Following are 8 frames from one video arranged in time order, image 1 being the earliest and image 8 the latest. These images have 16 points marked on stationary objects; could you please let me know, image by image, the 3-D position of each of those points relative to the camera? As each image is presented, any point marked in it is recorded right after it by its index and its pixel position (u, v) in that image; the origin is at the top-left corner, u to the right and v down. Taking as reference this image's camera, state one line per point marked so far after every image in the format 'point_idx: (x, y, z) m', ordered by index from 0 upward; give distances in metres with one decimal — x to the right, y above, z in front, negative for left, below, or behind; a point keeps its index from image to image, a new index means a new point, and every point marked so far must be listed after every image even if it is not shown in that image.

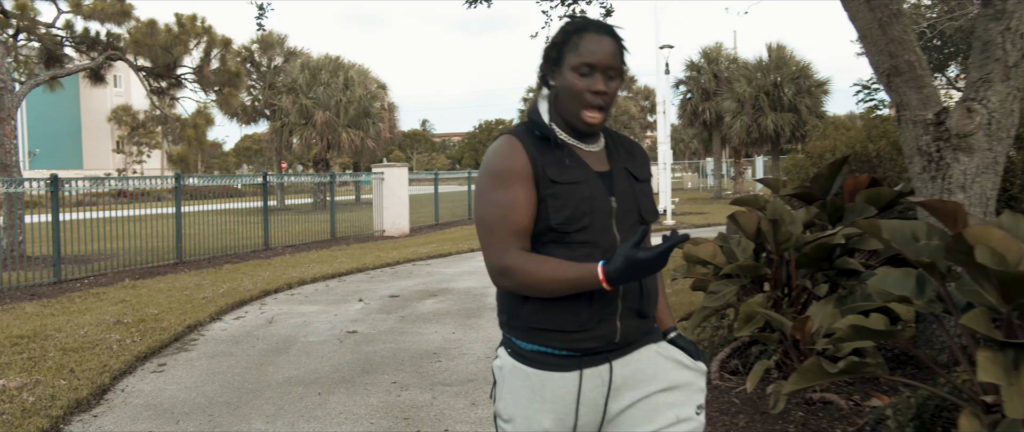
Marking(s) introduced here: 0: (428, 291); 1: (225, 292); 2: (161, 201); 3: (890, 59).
0: (-0.9, -0.8, +9.5) m
1: (-3.0, -0.8, +9.4) m
2: (-4.5, +0.2, +11.2) m
3: (+1.7, +0.7, +4.0) m
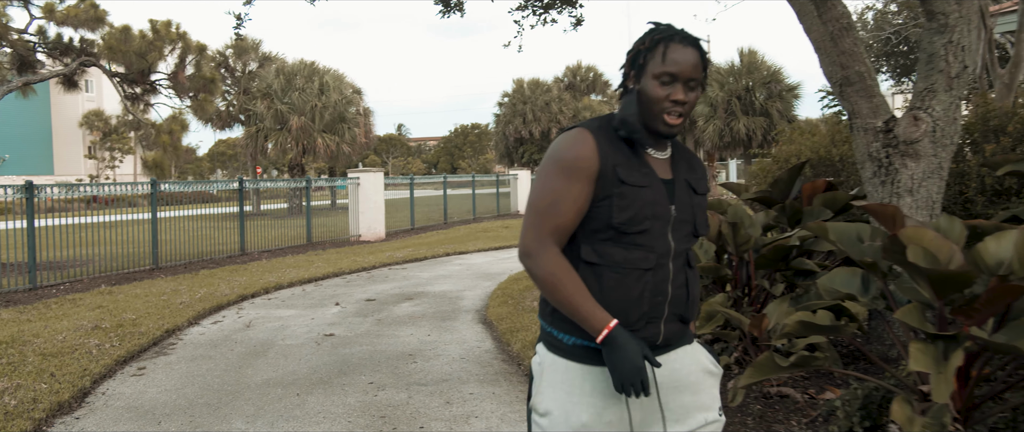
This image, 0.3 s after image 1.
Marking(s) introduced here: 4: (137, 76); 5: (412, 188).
0: (-1.2, -0.8, +9.6) m
1: (-3.3, -0.9, +9.4) m
2: (-4.9, +0.1, +11.3) m
3: (+1.6, +0.7, +4.2) m
4: (-6.3, +2.4, +14.9) m
5: (-2.2, +0.6, +19.7) m
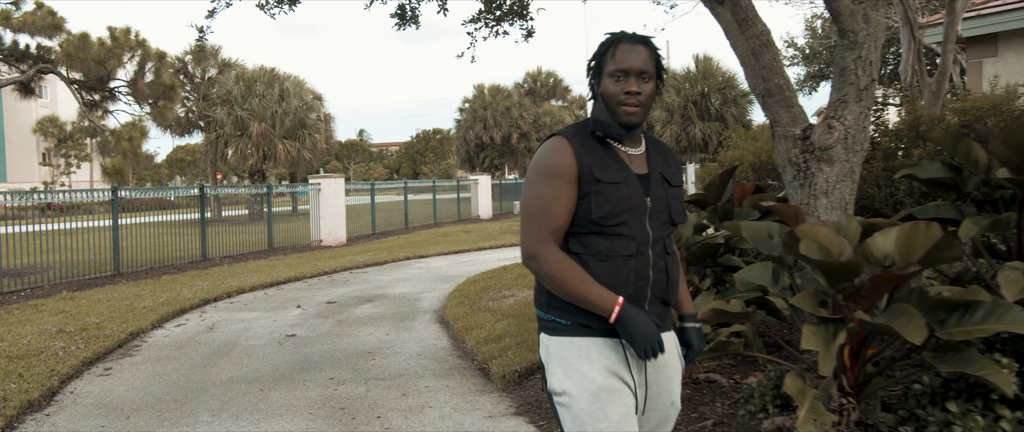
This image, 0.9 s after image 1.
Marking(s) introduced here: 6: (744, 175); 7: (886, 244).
0: (-1.6, -0.9, +9.9) m
1: (-3.8, -0.9, +9.6) m
2: (-5.4, 0.0, +11.4) m
3: (+1.3, +0.7, +4.6) m
4: (-7.0, +2.3, +14.9) m
5: (-3.1, +0.5, +19.9) m
6: (+2.0, +0.4, +7.8) m
7: (+1.3, -0.1, +3.1) m
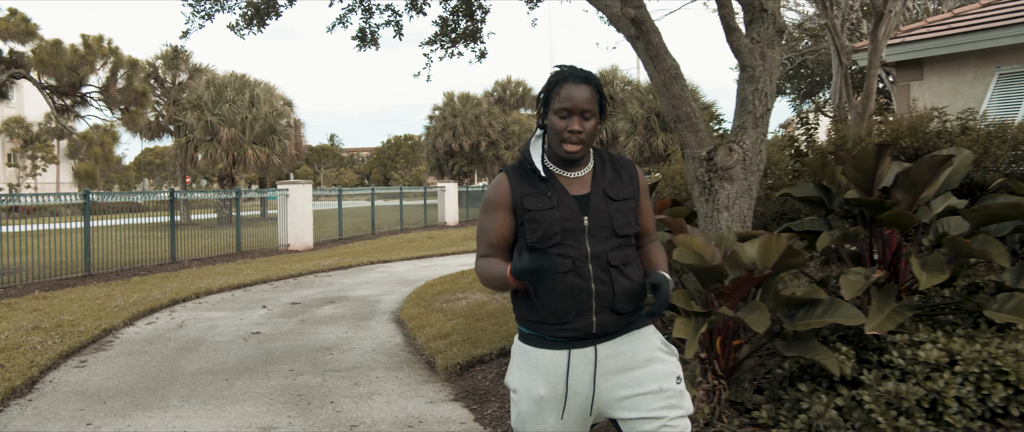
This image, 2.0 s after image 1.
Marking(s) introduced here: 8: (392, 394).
0: (-2.2, -1.0, +10.4) m
1: (-4.3, -1.0, +10.1) m
2: (-6.0, 0.0, +11.8) m
3: (+1.0, +0.6, +5.2) m
4: (-7.7, +2.2, +15.3) m
5: (-3.9, +0.4, +20.4) m
6: (+1.6, +0.3, +8.5) m
7: (+1.0, -0.2, +3.7) m
8: (-0.7, -1.1, +5.4) m
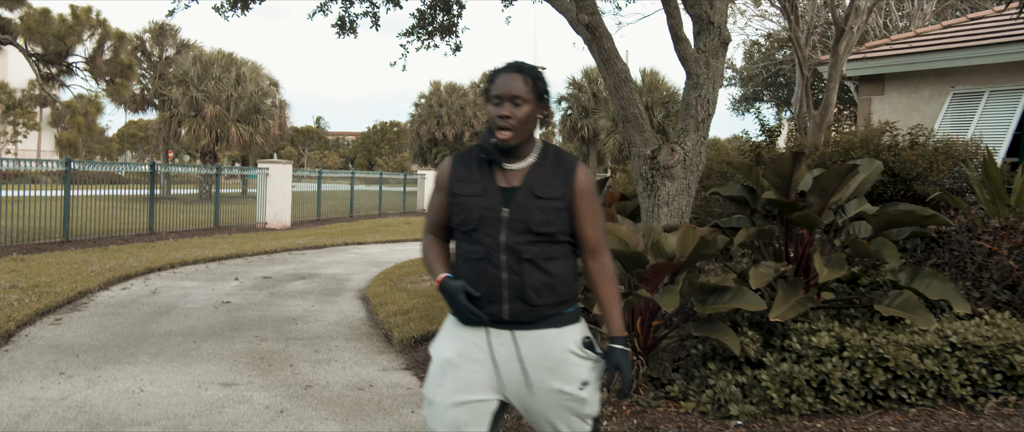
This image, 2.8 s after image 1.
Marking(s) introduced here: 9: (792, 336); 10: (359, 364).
0: (-2.6, -0.7, +10.8) m
1: (-4.7, -0.6, +10.4) m
2: (-6.4, +0.5, +12.1) m
3: (+0.7, +0.7, +5.6) m
4: (-8.0, +2.8, +15.6) m
5: (-4.5, +0.8, +20.7) m
6: (+1.3, +0.3, +8.9) m
7: (+0.7, -0.1, +4.1) m
8: (-1.1, -1.0, +5.8) m
9: (+1.3, -0.6, +4.2) m
10: (-1.0, -1.0, +5.8) m
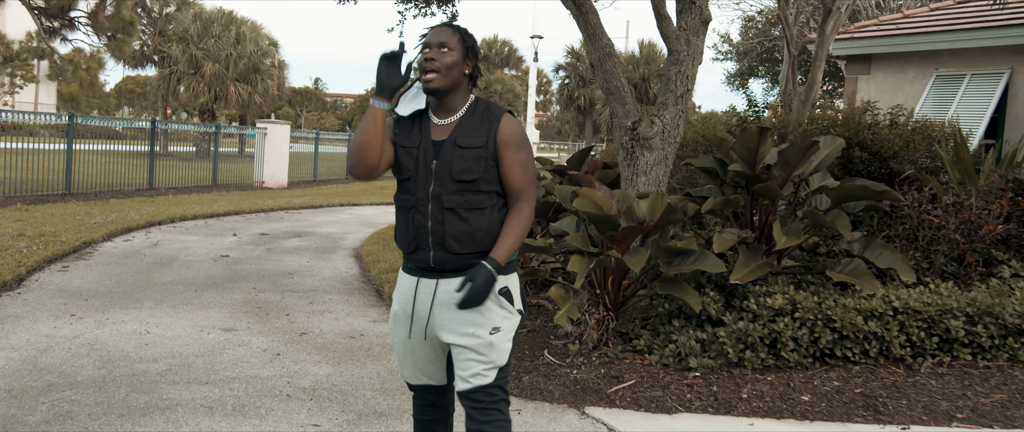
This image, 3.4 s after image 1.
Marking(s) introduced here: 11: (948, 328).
0: (-2.7, -0.2, +11.1) m
1: (-4.8, 0.0, +10.7) m
2: (-6.5, +1.1, +12.4) m
3: (+0.6, +0.9, +5.9) m
4: (-8.1, +3.6, +15.7) m
5: (-4.6, +1.7, +21.0) m
6: (+1.2, +0.6, +9.2) m
7: (+0.7, 0.0, +4.5) m
8: (-1.2, -0.7, +6.2) m
9: (+1.2, -0.4, +4.5) m
10: (-1.1, -0.7, +6.1) m
11: (+2.1, -0.5, +4.3) m
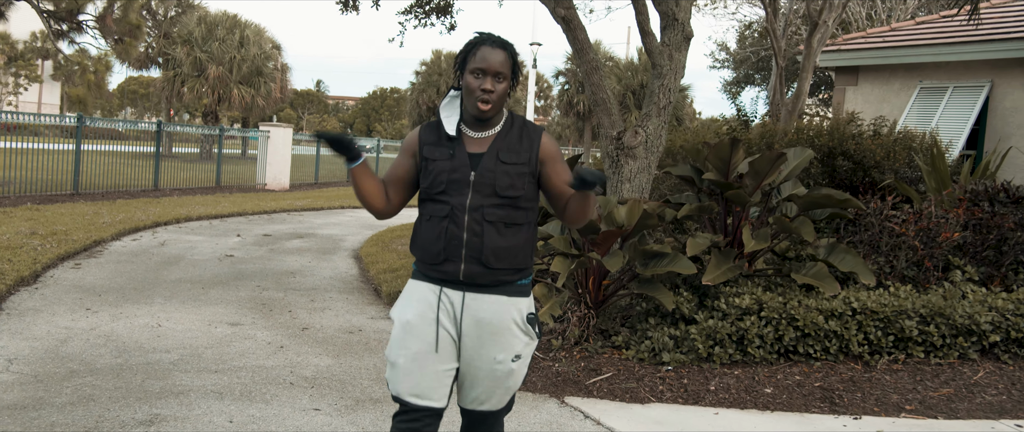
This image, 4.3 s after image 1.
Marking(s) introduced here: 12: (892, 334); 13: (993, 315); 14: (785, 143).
0: (-2.8, -0.2, +11.4) m
1: (-4.9, 0.0, +11.1) m
2: (-6.5, +1.1, +12.7) m
3: (+0.6, +0.9, +6.3) m
4: (-8.1, +3.6, +16.1) m
5: (-4.6, +1.7, +21.4) m
6: (+1.1, +0.6, +9.5) m
7: (+0.6, 0.0, +4.8) m
8: (-1.3, -0.7, +6.5) m
9: (+1.1, -0.4, +4.9) m
10: (-1.2, -0.7, +6.5) m
11: (+2.1, -0.6, +4.7) m
12: (+2.0, -0.6, +4.7) m
13: (+2.6, -0.5, +4.7) m
14: (+2.4, +0.7, +8.0) m
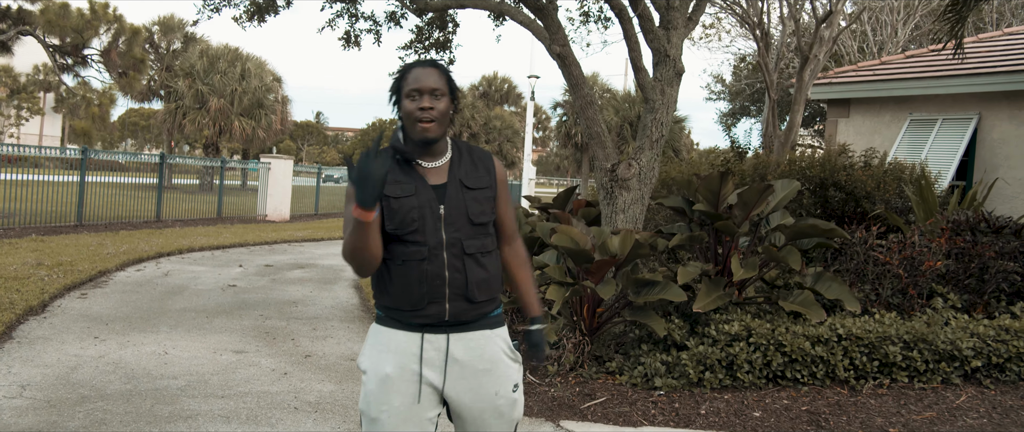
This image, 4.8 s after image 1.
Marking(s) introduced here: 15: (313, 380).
0: (-2.8, -0.6, +11.6) m
1: (-4.9, -0.4, +11.2) m
2: (-6.5, +0.7, +12.9) m
3: (+0.6, +0.6, +6.5) m
4: (-8.1, +3.1, +16.4) m
5: (-4.7, +0.9, +21.6) m
6: (+1.1, +0.2, +9.7) m
7: (+0.6, -0.2, +5.0) m
8: (-1.3, -0.9, +6.7) m
9: (+1.1, -0.6, +5.0) m
10: (-1.2, -0.9, +6.6) m
11: (+2.0, -0.7, +4.8) m
12: (+2.0, -0.8, +4.9) m
13: (+2.5, -0.7, +4.9) m
14: (+2.4, +0.4, +8.2) m
15: (-1.2, -1.0, +5.2) m
